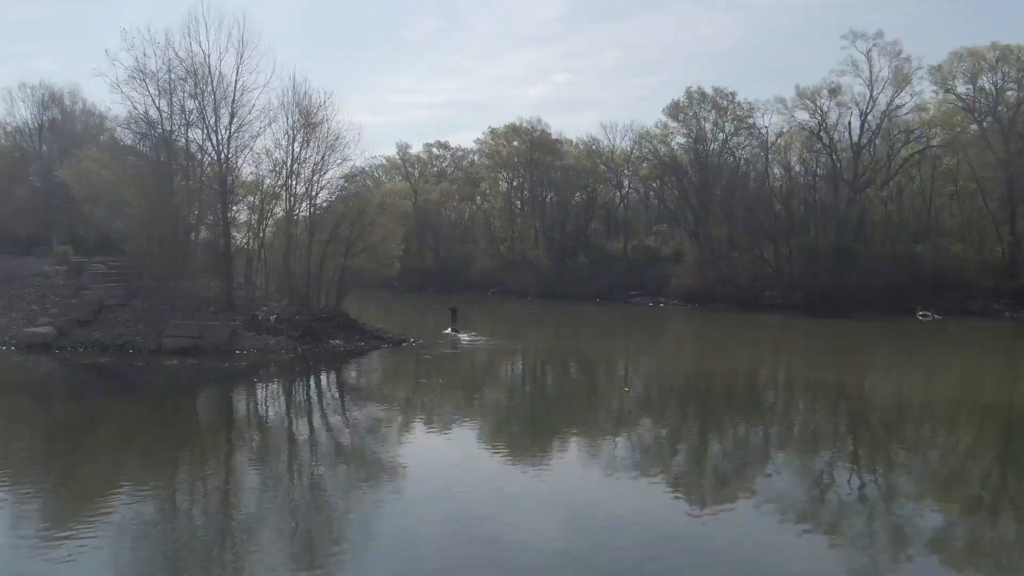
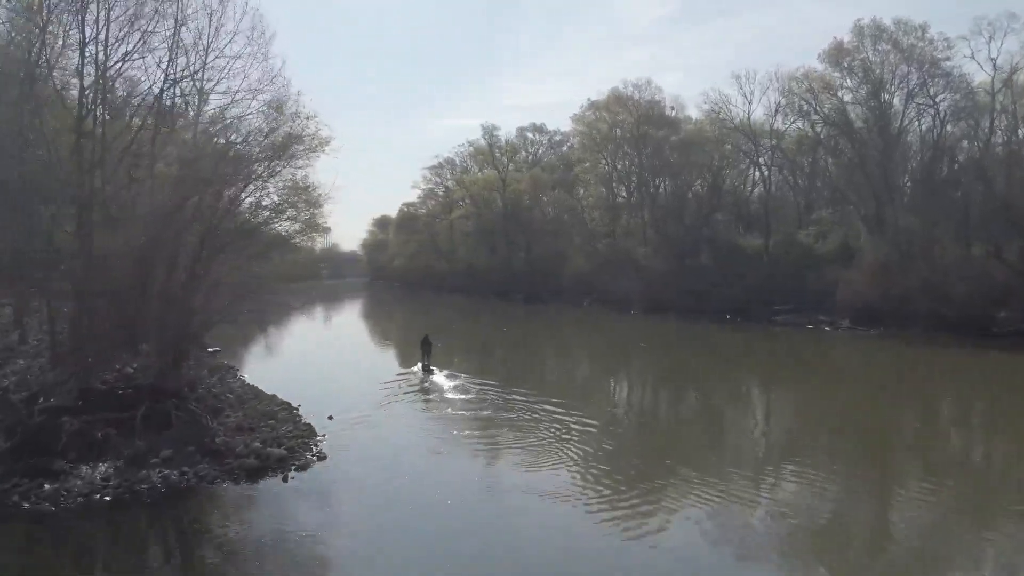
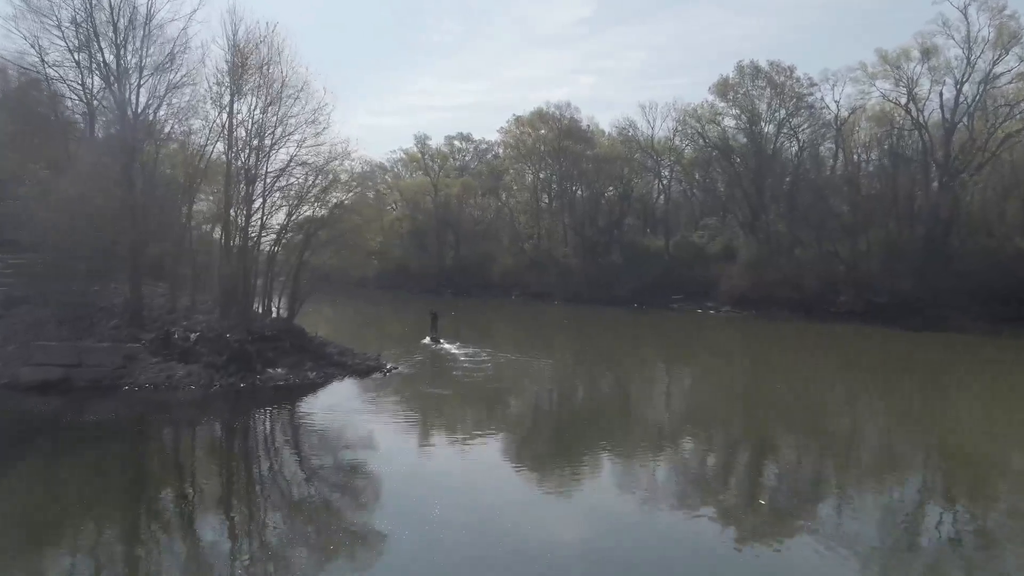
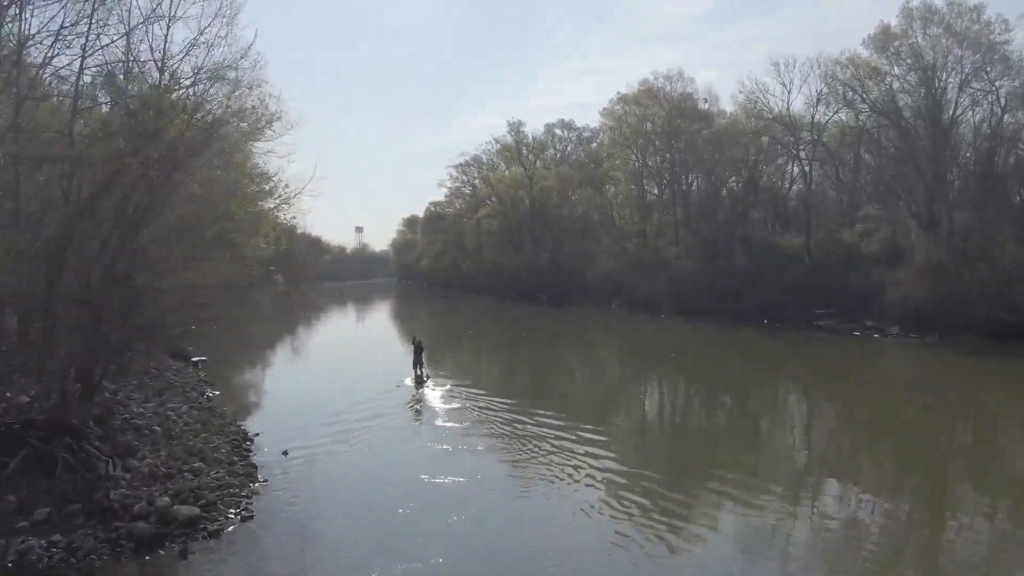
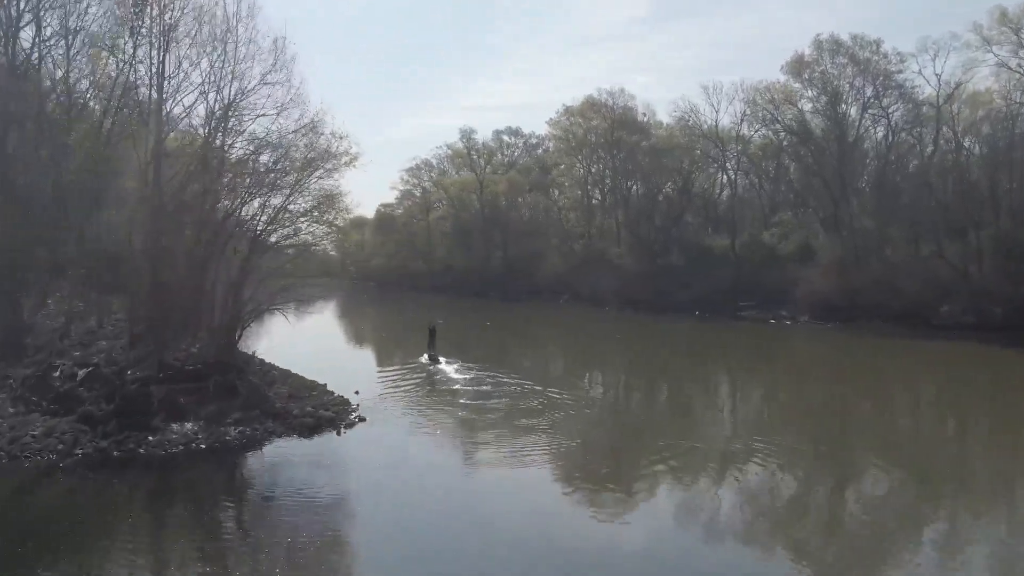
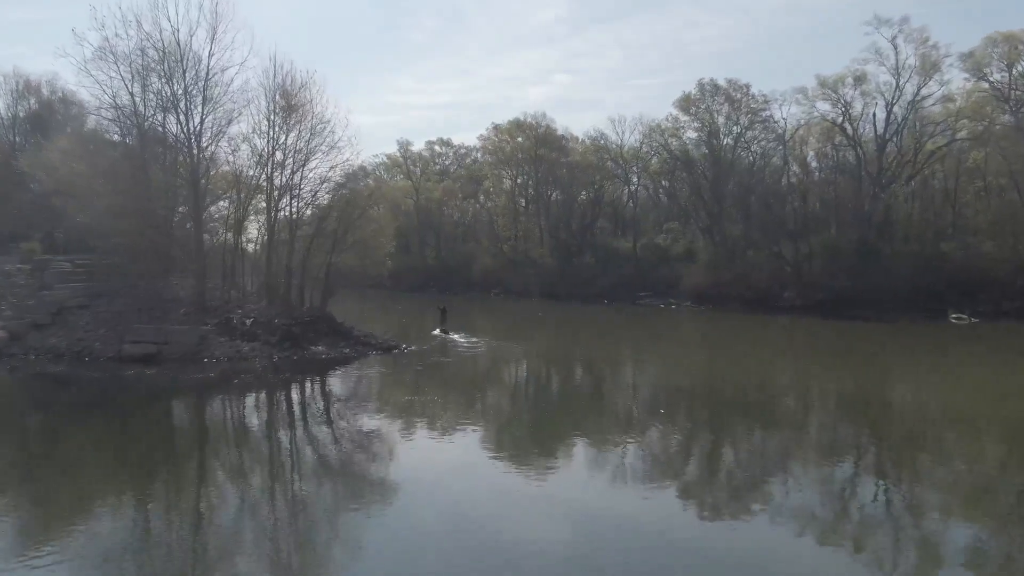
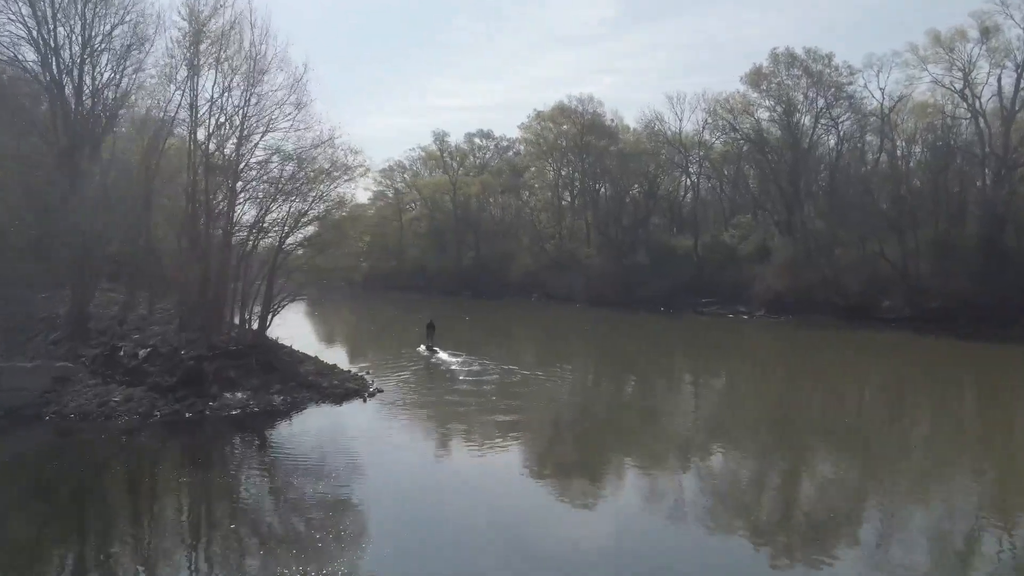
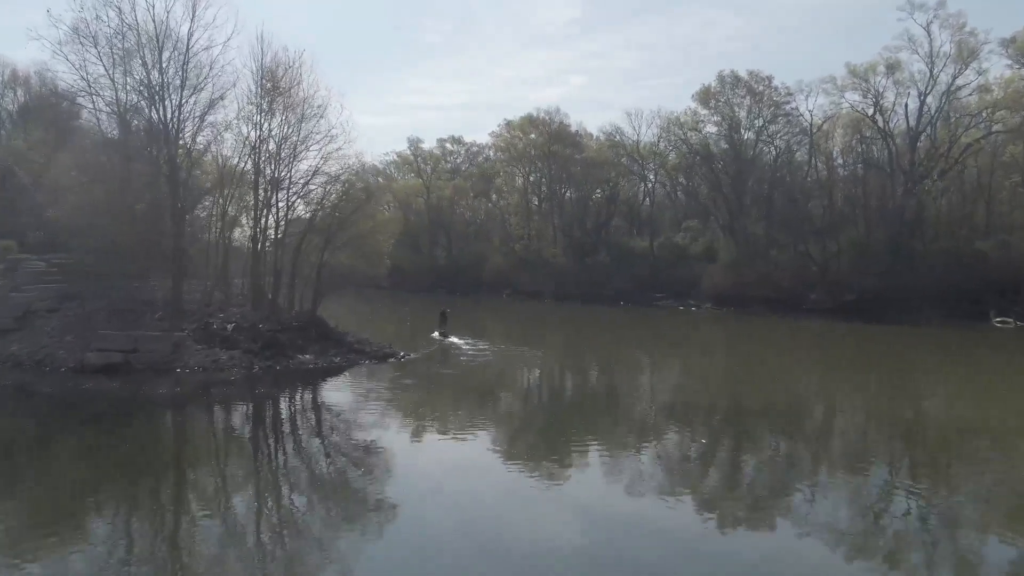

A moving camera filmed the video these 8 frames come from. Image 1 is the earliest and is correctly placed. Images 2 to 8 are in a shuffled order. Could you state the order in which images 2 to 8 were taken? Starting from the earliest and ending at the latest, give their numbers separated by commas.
6, 8, 3, 7, 5, 2, 4
